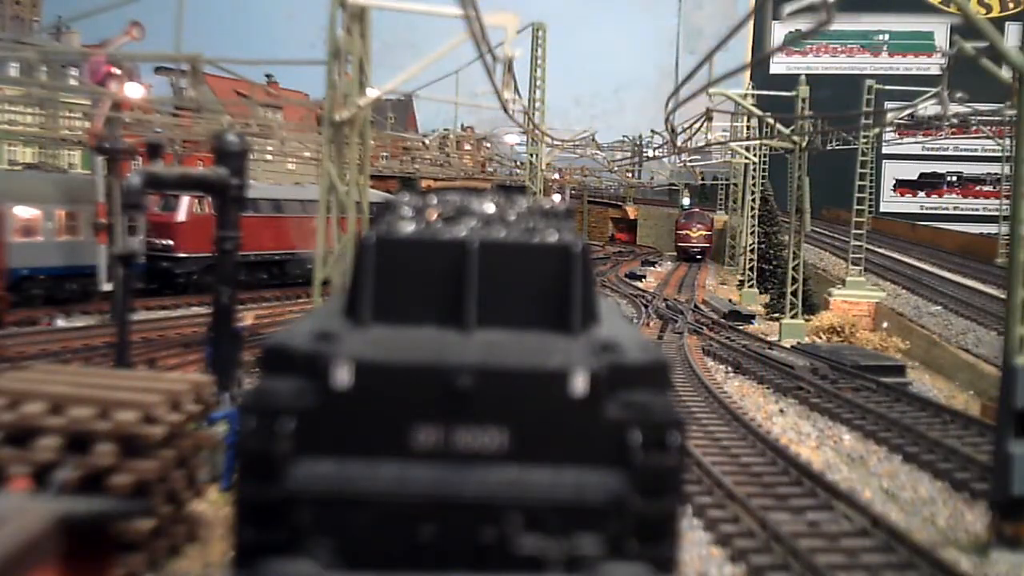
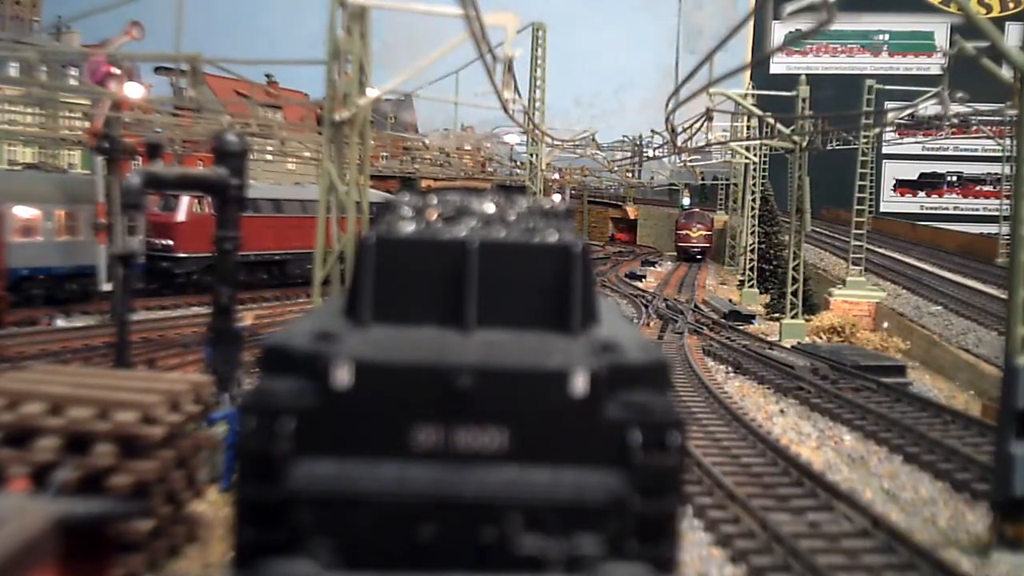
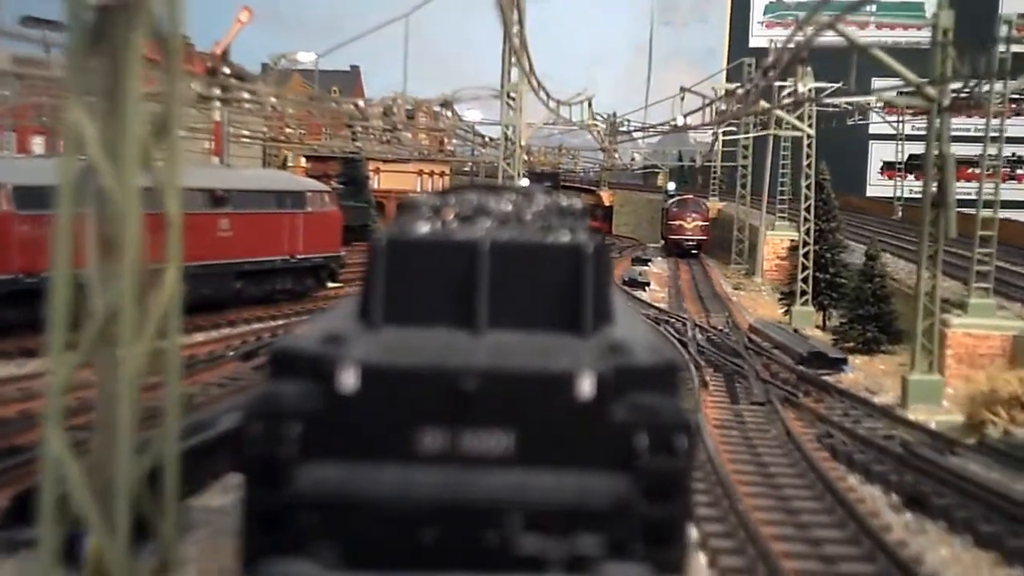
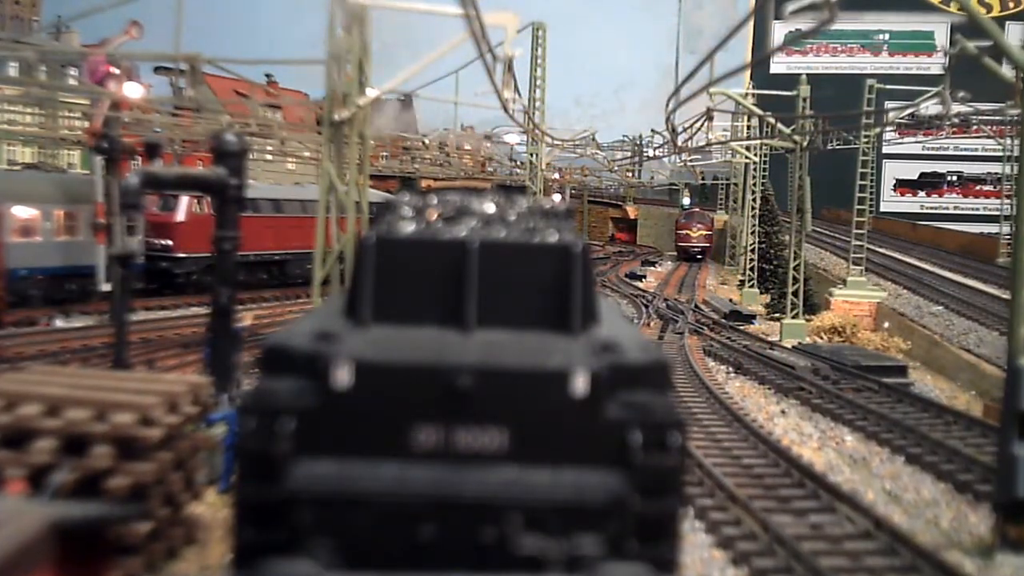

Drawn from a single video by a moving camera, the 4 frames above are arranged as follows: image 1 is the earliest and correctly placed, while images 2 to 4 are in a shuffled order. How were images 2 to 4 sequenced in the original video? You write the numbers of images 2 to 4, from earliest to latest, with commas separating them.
2, 4, 3
